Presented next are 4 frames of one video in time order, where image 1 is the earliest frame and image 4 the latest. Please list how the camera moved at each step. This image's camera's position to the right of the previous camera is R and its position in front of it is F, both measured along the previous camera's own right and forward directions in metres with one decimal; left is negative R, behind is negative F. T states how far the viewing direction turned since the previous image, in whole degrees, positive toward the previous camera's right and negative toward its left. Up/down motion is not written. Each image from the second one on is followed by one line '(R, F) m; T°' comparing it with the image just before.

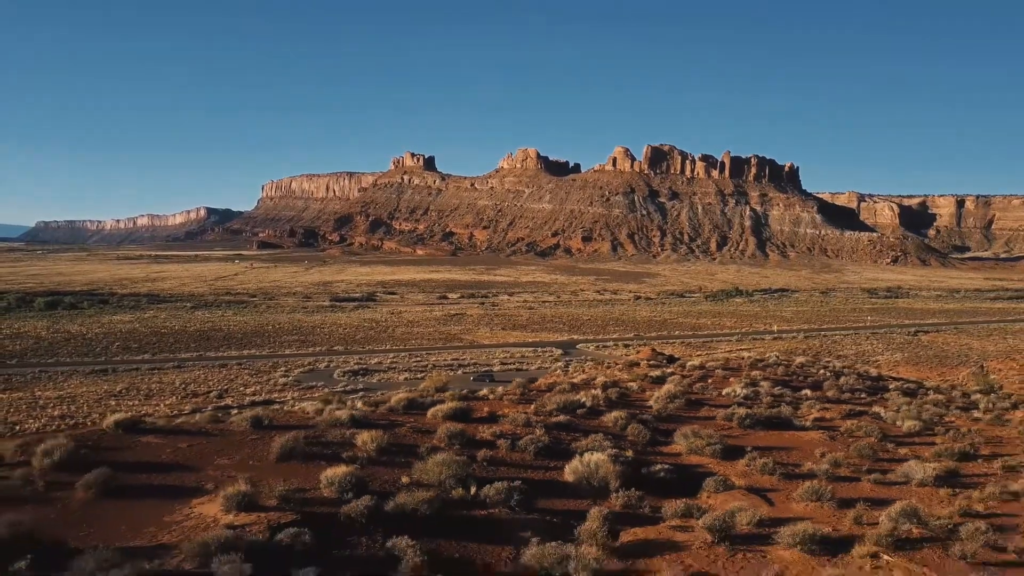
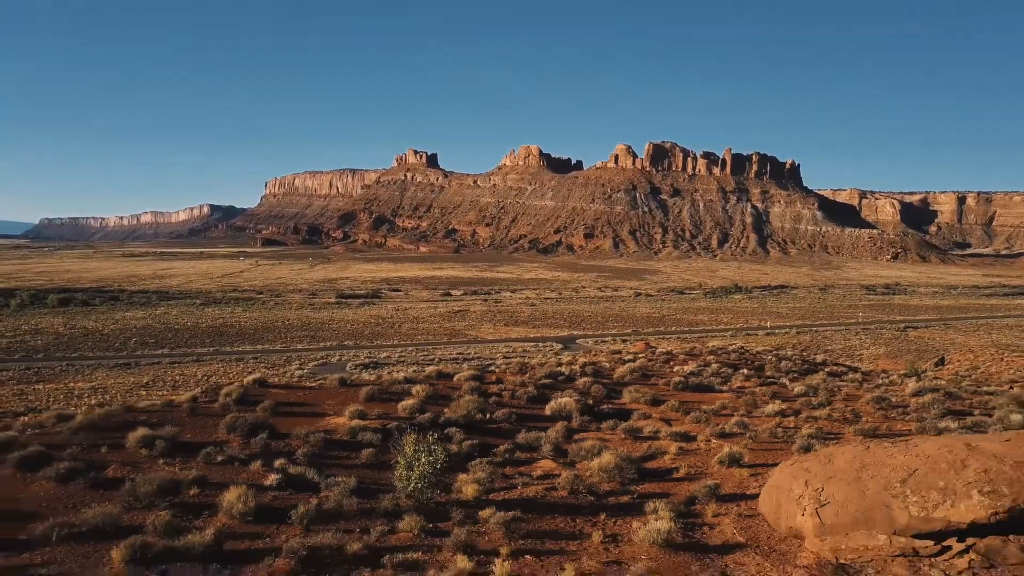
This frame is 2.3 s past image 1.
(+0.1, -4.2) m; 0°
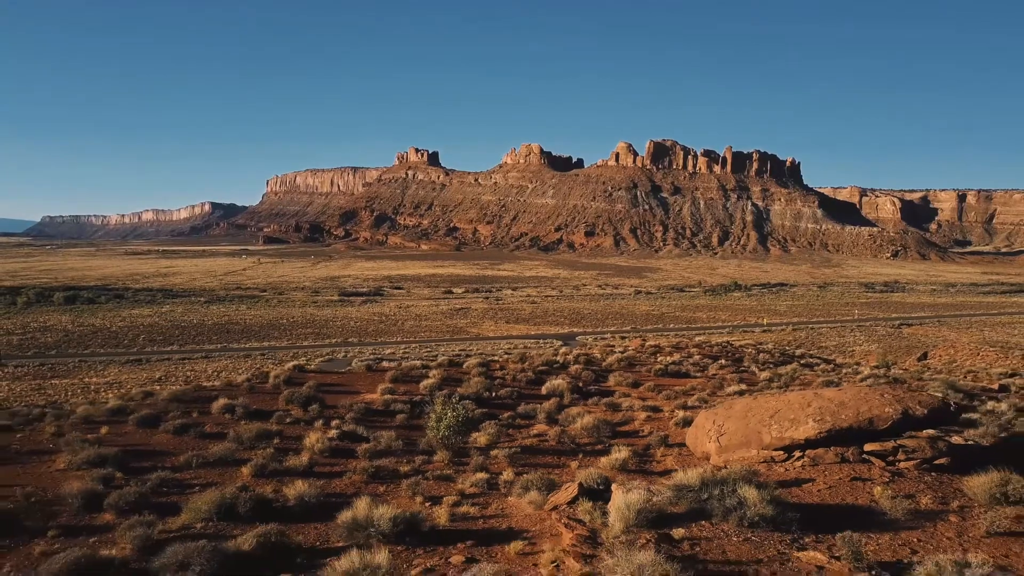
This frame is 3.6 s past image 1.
(0.0, -2.2) m; 0°
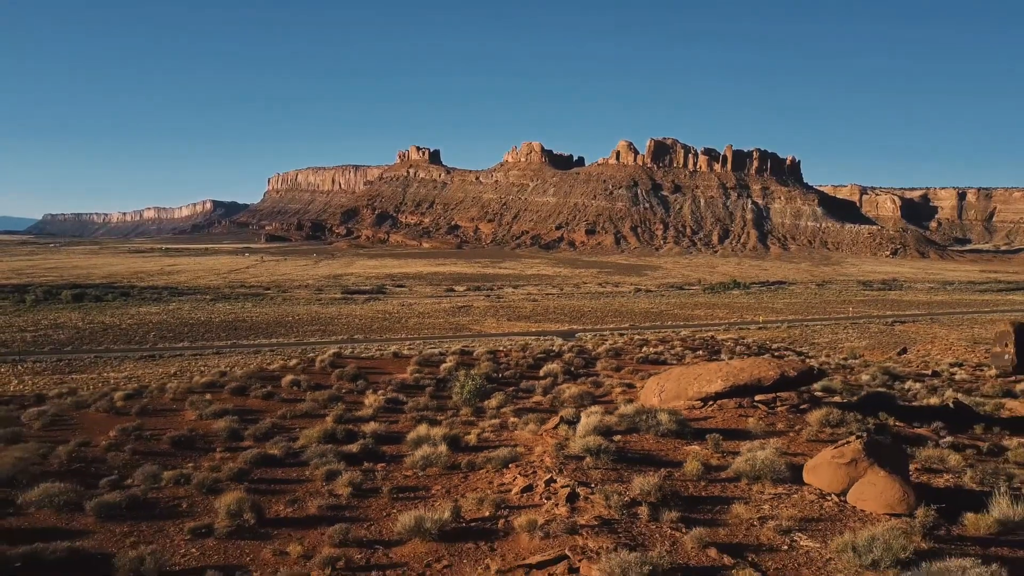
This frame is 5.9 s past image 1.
(-0.1, -2.9) m; 0°
